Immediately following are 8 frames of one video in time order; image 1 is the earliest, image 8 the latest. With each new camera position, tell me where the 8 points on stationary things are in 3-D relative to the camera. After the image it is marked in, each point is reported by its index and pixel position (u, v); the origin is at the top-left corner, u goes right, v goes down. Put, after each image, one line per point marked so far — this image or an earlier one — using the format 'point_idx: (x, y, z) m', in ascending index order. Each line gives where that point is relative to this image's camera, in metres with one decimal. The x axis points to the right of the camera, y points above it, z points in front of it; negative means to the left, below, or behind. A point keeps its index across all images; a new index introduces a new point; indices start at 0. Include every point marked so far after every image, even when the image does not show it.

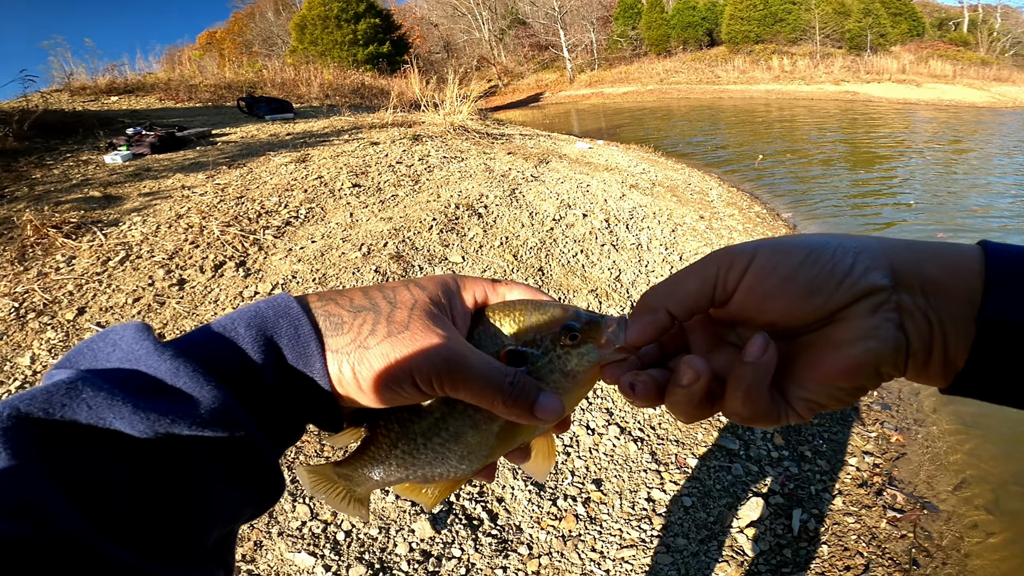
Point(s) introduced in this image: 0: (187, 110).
0: (-7.7, +4.2, +12.1) m
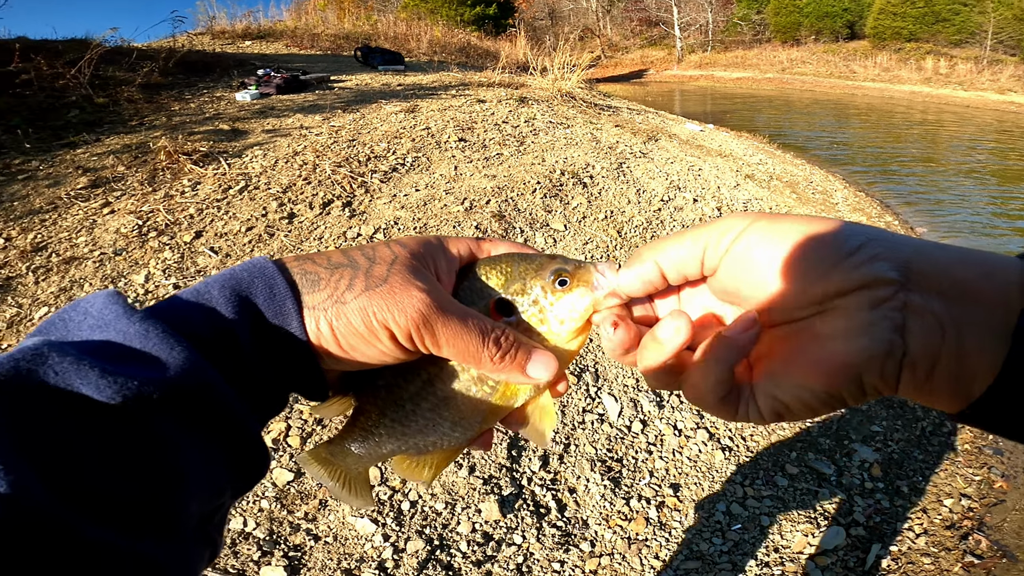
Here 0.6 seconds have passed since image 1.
0: (-5.1, +5.8, +12.6) m
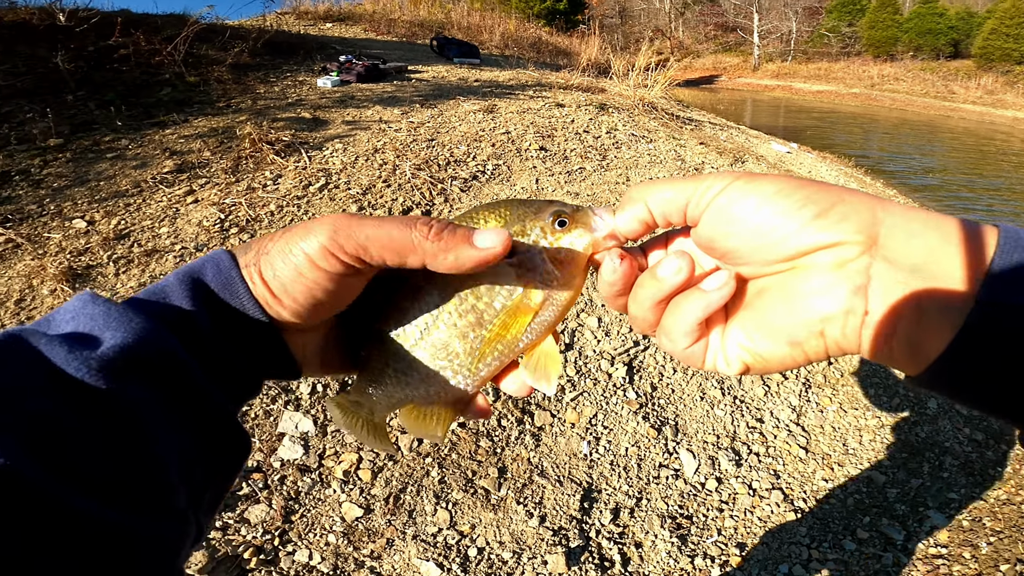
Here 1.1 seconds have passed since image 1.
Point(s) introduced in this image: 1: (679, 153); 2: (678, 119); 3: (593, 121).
0: (-3.2, +6.2, +12.8) m
1: (+1.8, +1.5, +5.9) m
2: (+2.5, +2.5, +7.6) m
3: (+0.9, +2.0, +6.1) m
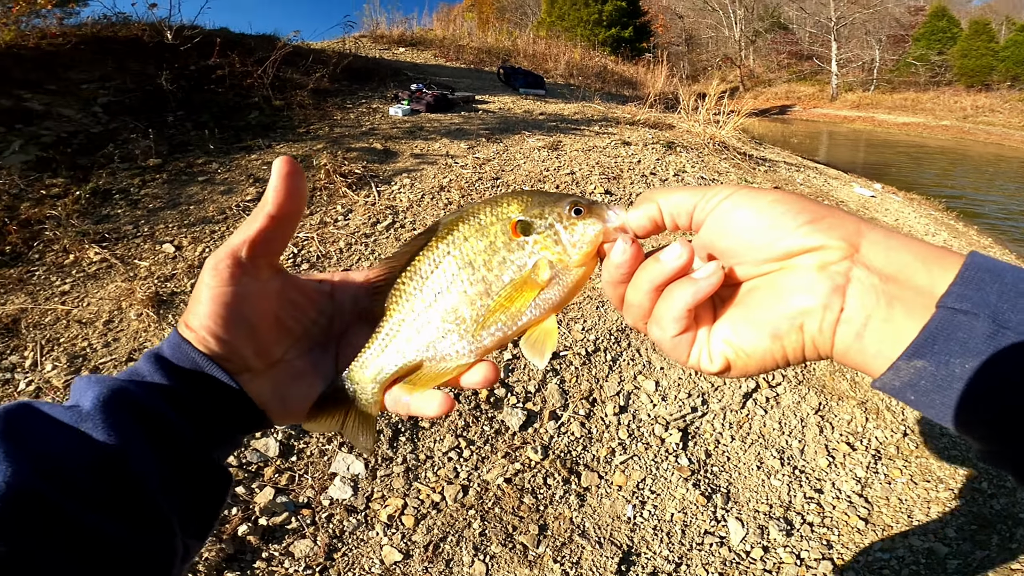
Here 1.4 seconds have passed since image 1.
0: (-1.5, +5.7, +13.2) m
1: (+2.5, +1.0, +5.7) m
2: (+3.5, +1.9, +7.4) m
3: (+1.7, +1.5, +6.0) m
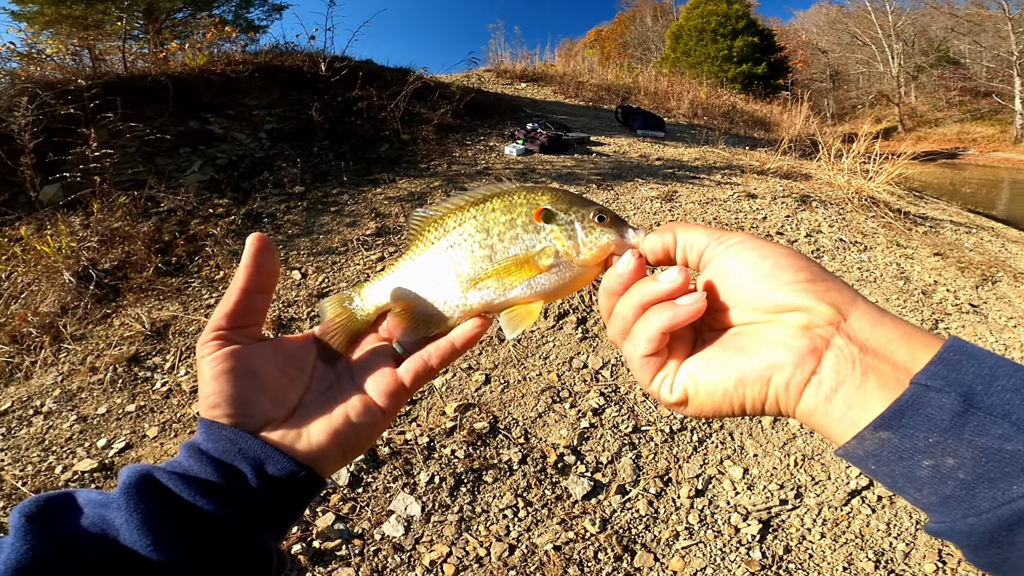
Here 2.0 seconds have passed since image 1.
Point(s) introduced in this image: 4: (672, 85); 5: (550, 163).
0: (+1.6, +4.8, +13.3) m
1: (+3.6, +0.2, +5.0) m
2: (+5.0, +0.9, +6.5) m
3: (+2.9, +0.7, +5.4) m
4: (+5.2, +6.6, +16.4) m
5: (+0.5, +1.7, +7.0) m
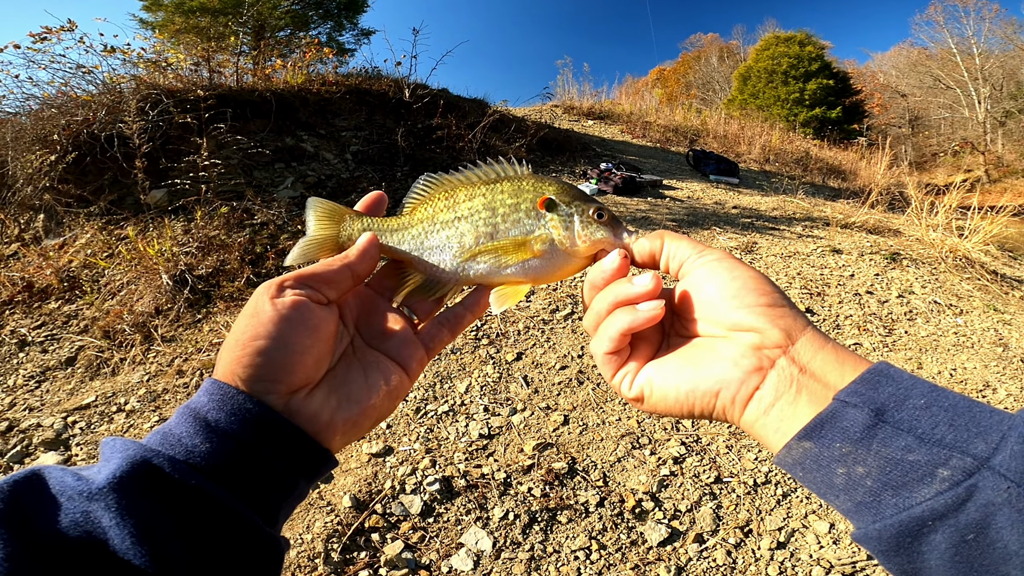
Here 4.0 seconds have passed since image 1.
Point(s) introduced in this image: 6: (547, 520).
0: (+3.5, +3.7, +13.4) m
1: (+4.4, -0.5, +4.7) m
2: (+5.9, +0.1, +6.1) m
3: (+3.7, +0.1, +5.3) m
4: (+7.4, +5.1, +16.3) m
5: (+1.6, +1.2, +7.1) m
6: (+0.2, -1.5, +3.3) m
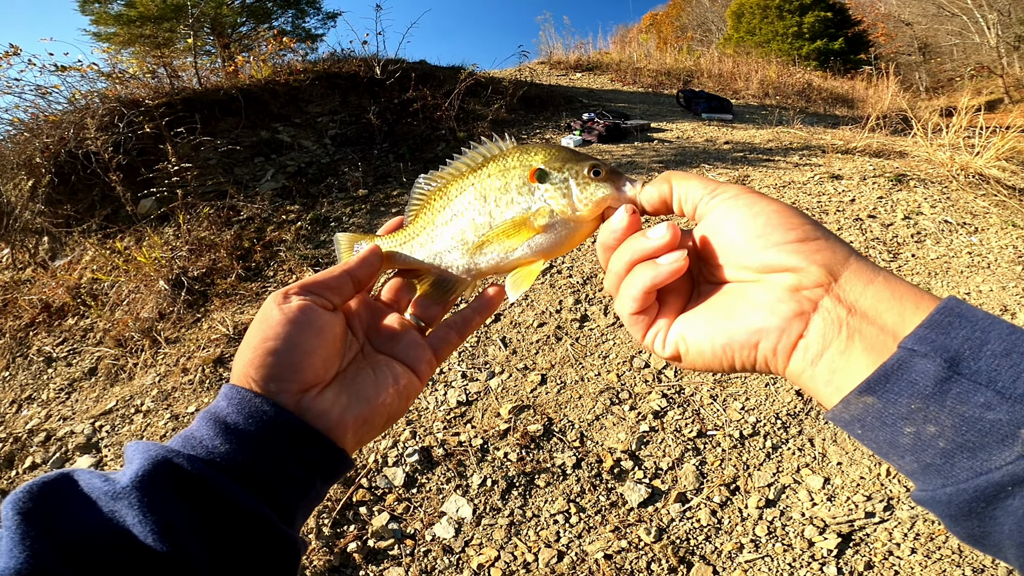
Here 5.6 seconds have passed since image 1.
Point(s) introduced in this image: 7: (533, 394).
0: (+3.1, +4.9, +12.8) m
1: (+4.2, +0.3, +4.3) m
2: (+5.6, +1.0, +5.7) m
3: (+3.5, +0.8, +4.9) m
4: (+6.9, +6.8, +15.5) m
5: (+1.3, +1.8, +6.7) m
6: (+0.1, -1.2, +3.1) m
7: (+0.2, -0.8, +3.6) m
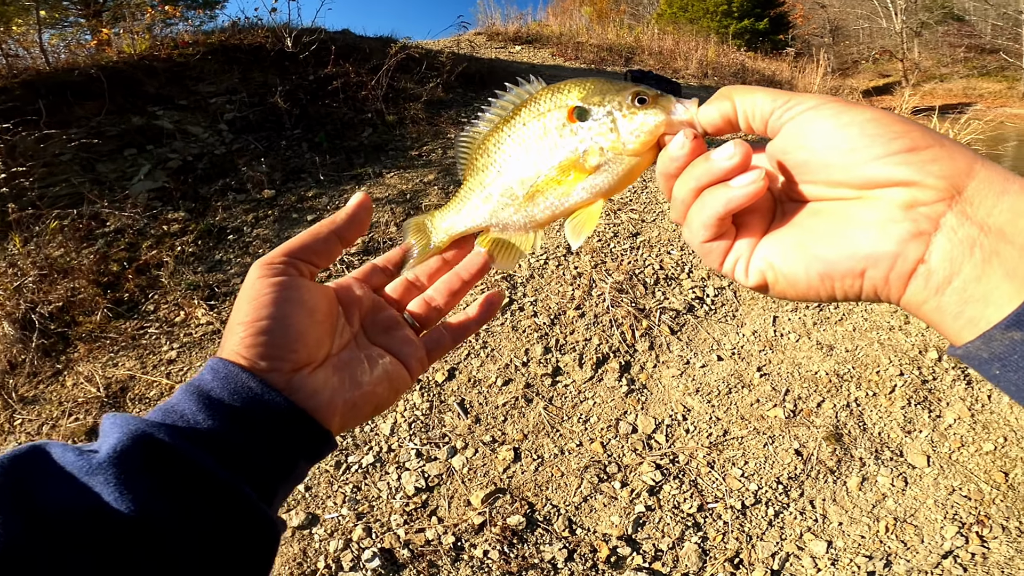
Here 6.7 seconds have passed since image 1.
0: (+1.5, +5.2, +12.2) m
1: (+3.8, +0.1, +4.2) m
2: (+5.1, +1.0, +5.7) m
3: (+3.0, +0.7, +4.6) m
4: (+5.0, +7.3, +15.2) m
5: (+0.6, +1.7, +6.1) m
6: (-0.1, -1.5, +2.6) m
7: (-0.1, -1.1, +3.1) m
